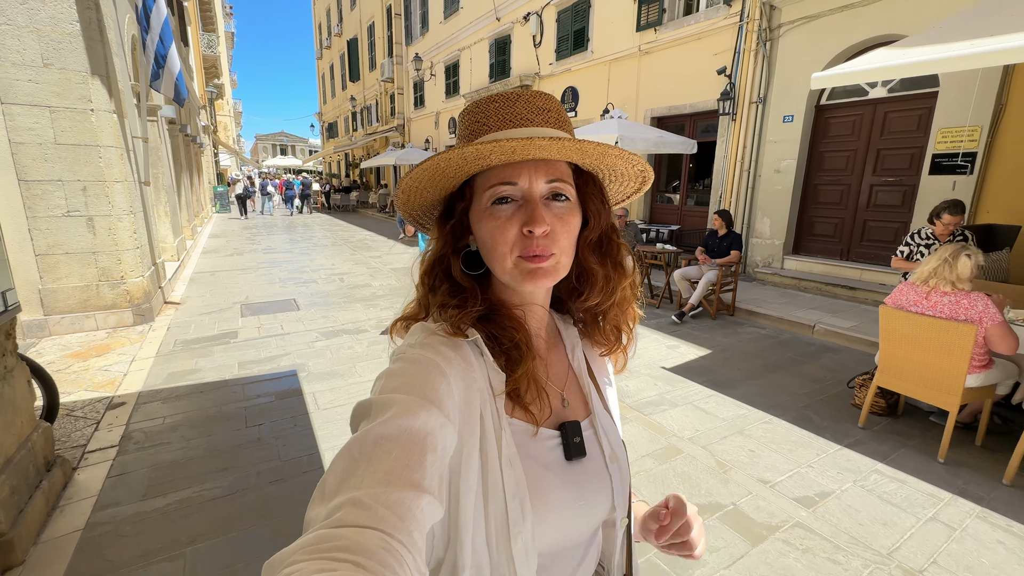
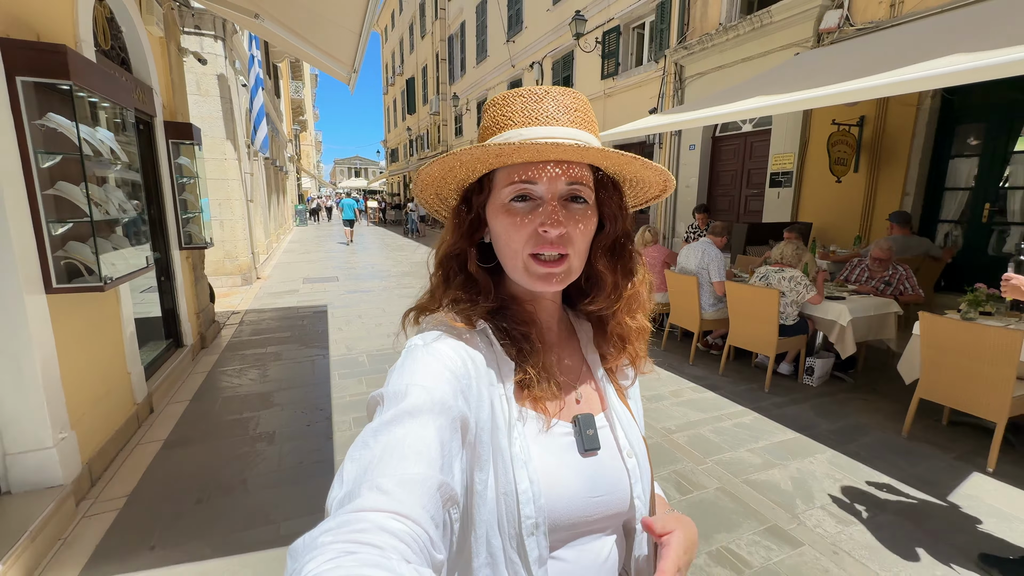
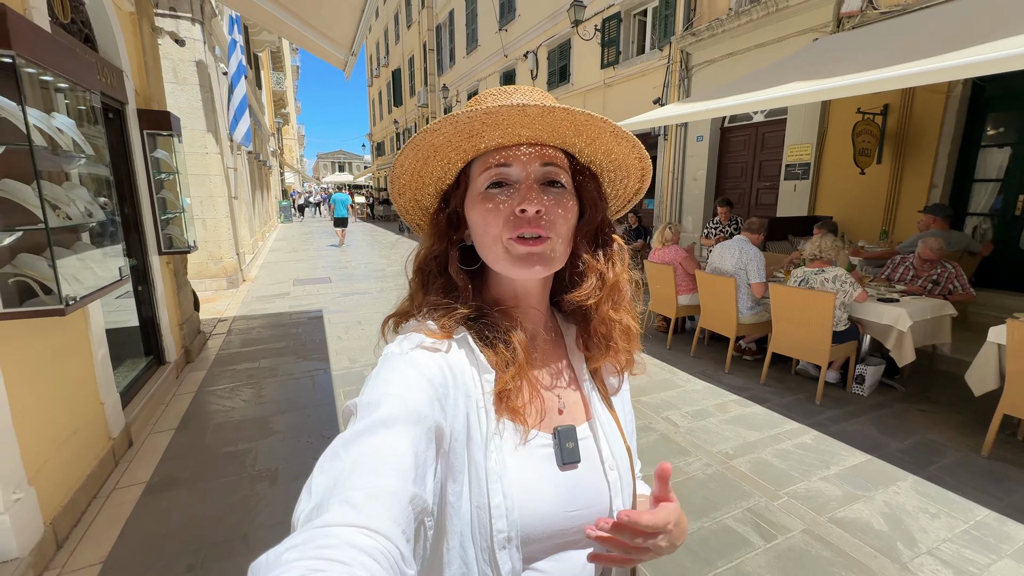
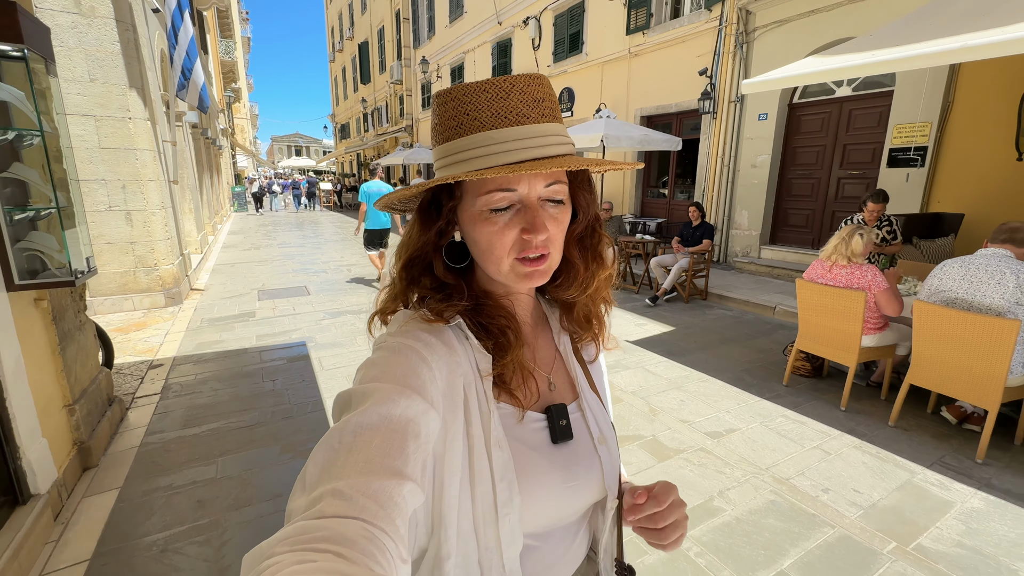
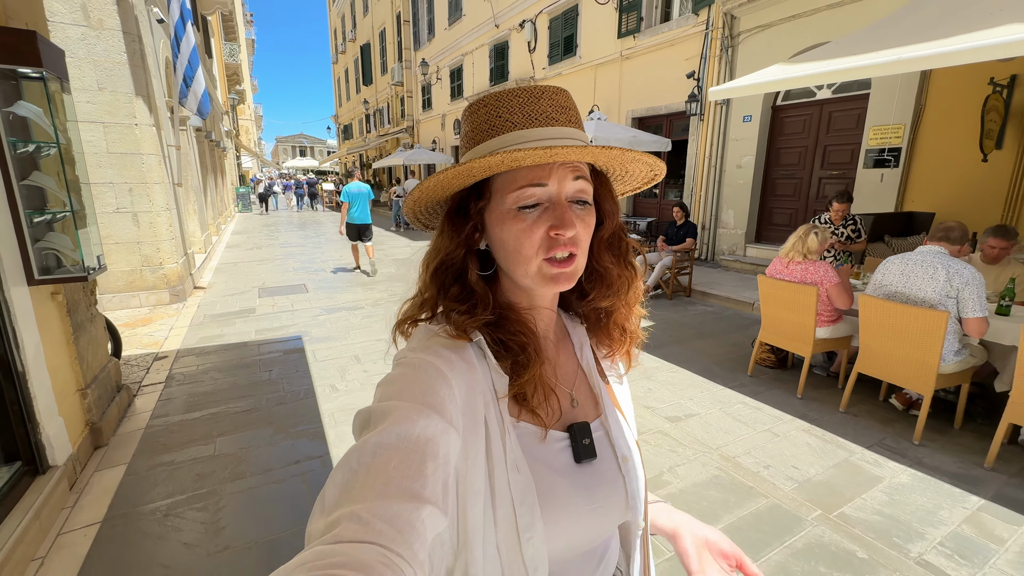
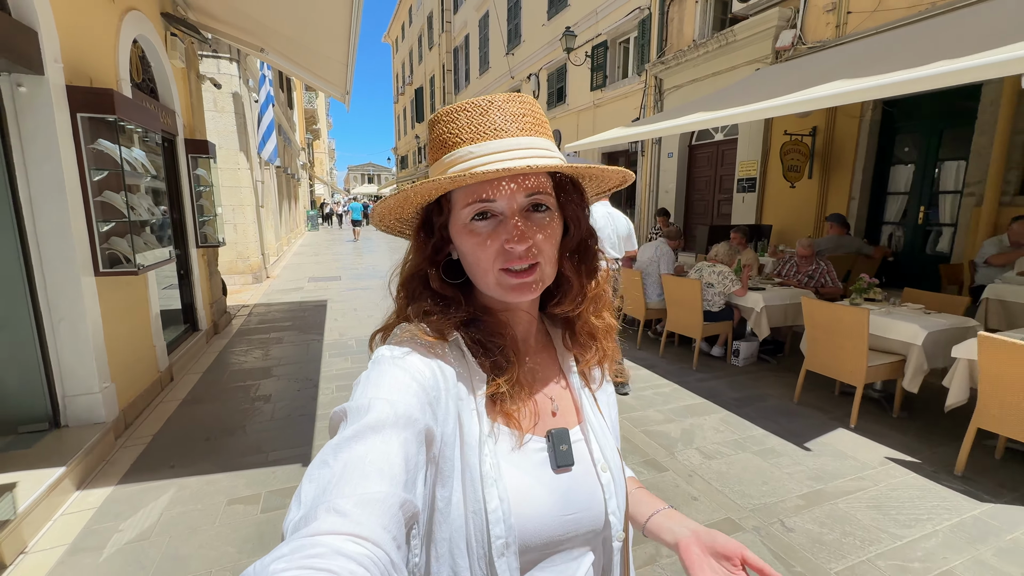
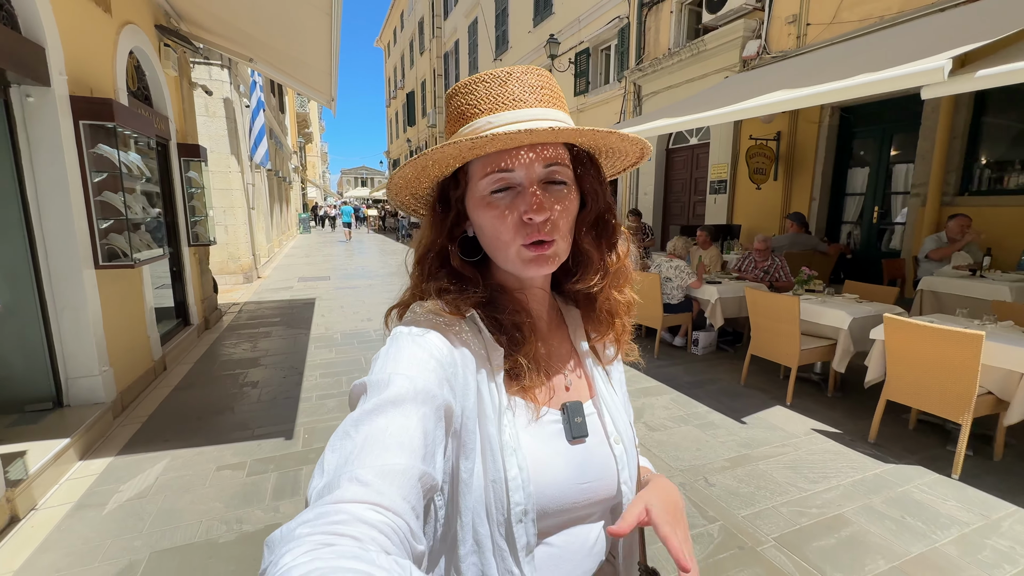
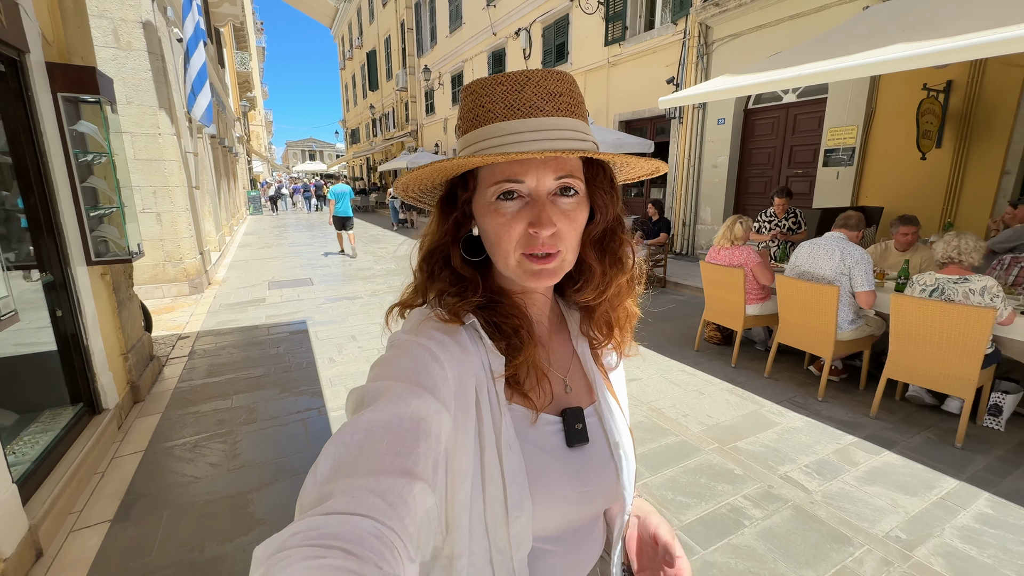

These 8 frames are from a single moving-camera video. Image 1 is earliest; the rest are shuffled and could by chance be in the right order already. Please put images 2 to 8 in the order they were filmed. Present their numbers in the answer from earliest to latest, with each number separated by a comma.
4, 5, 8, 3, 2, 6, 7
